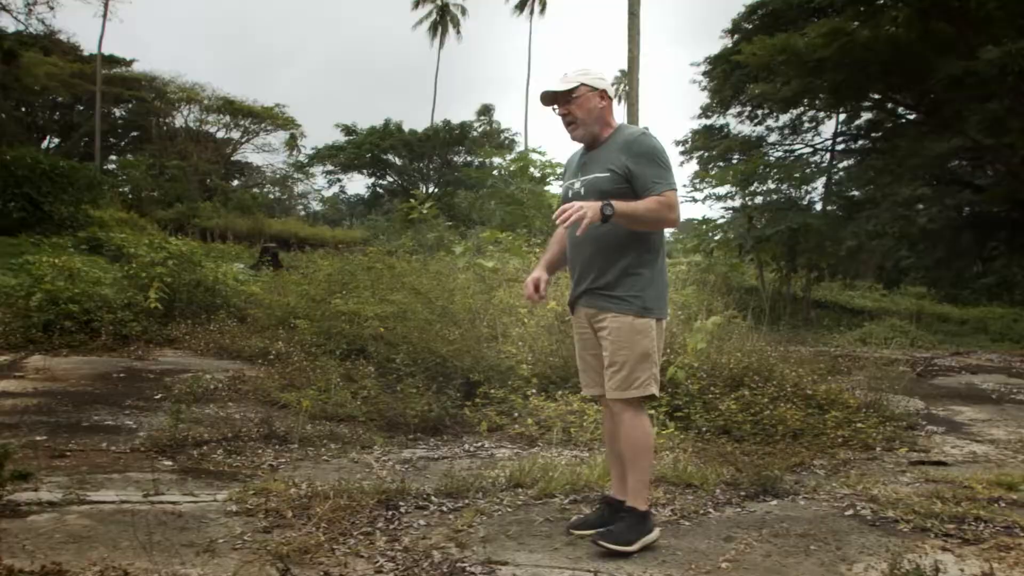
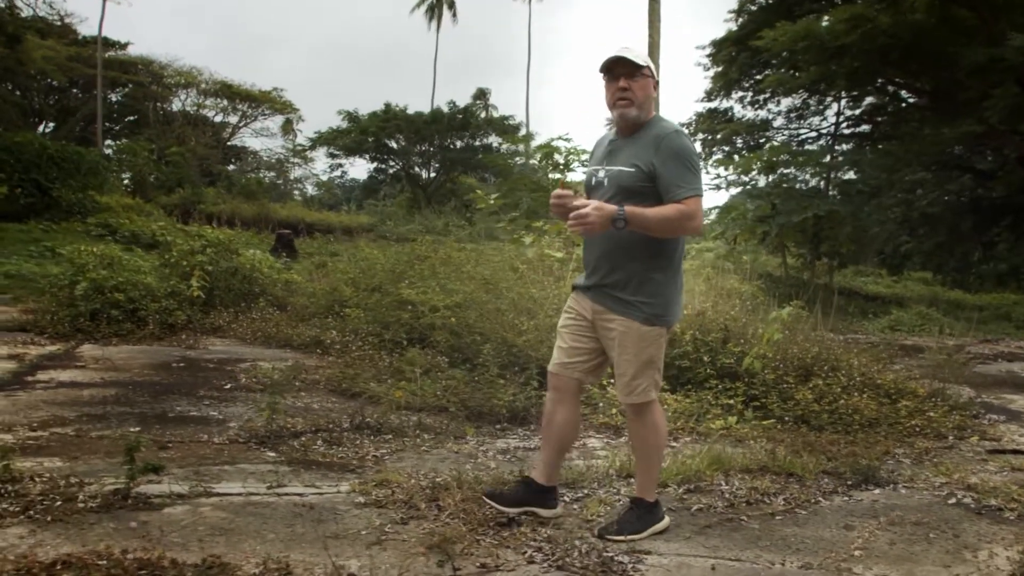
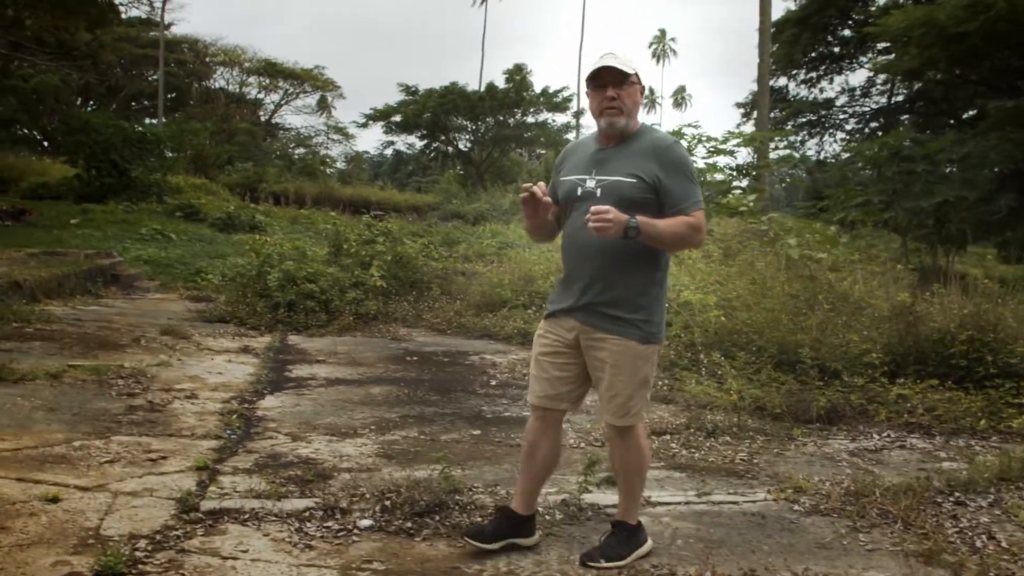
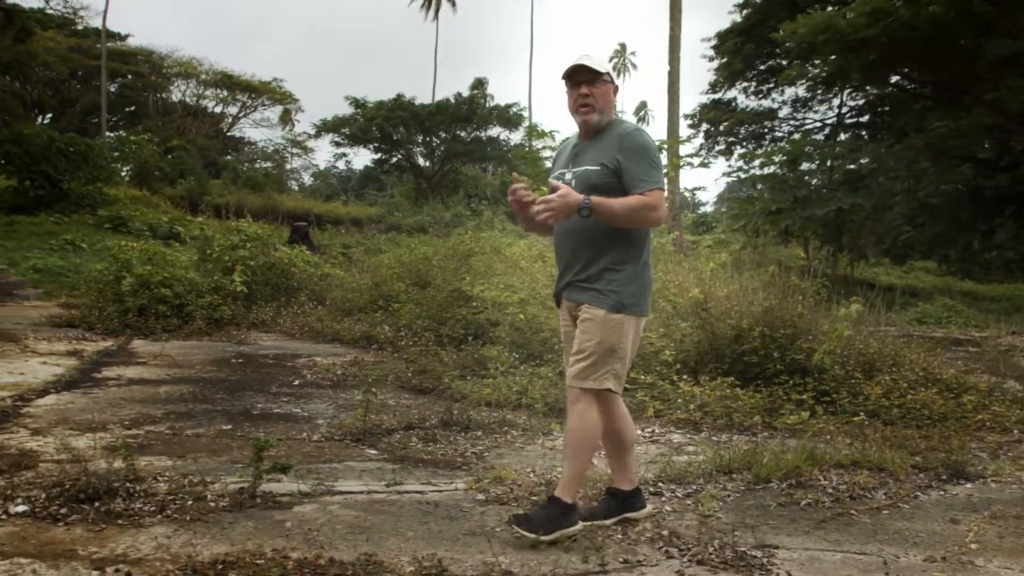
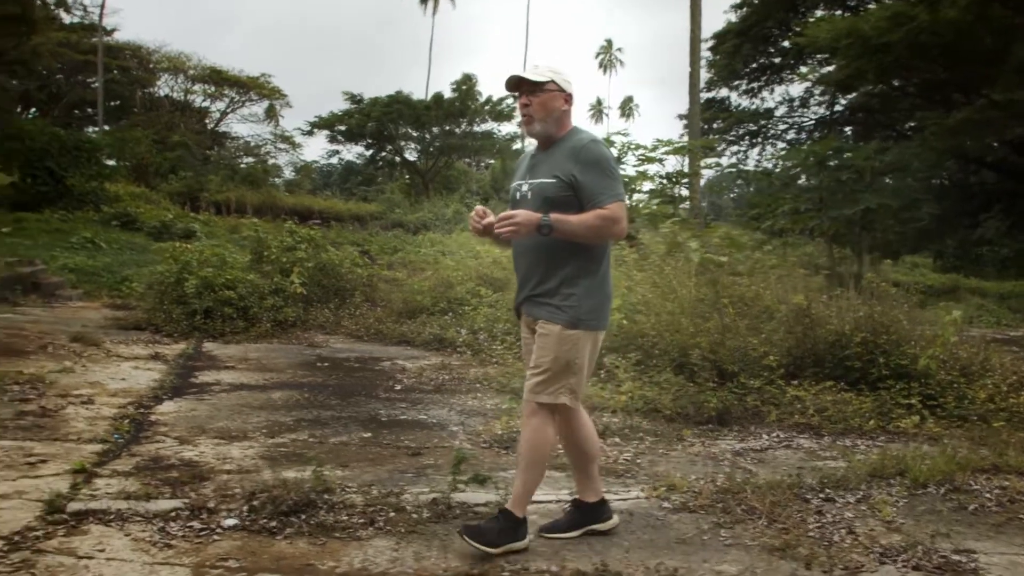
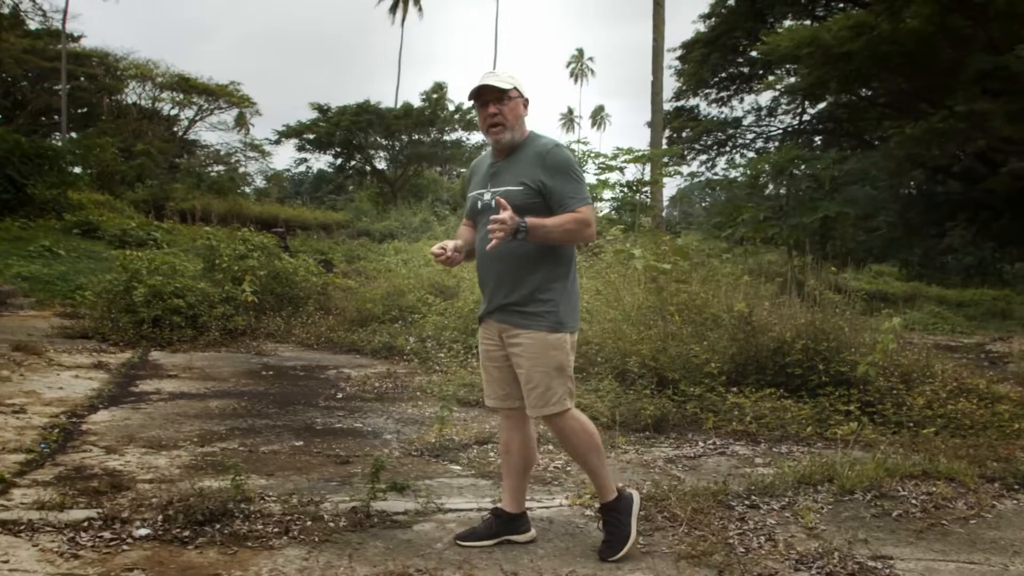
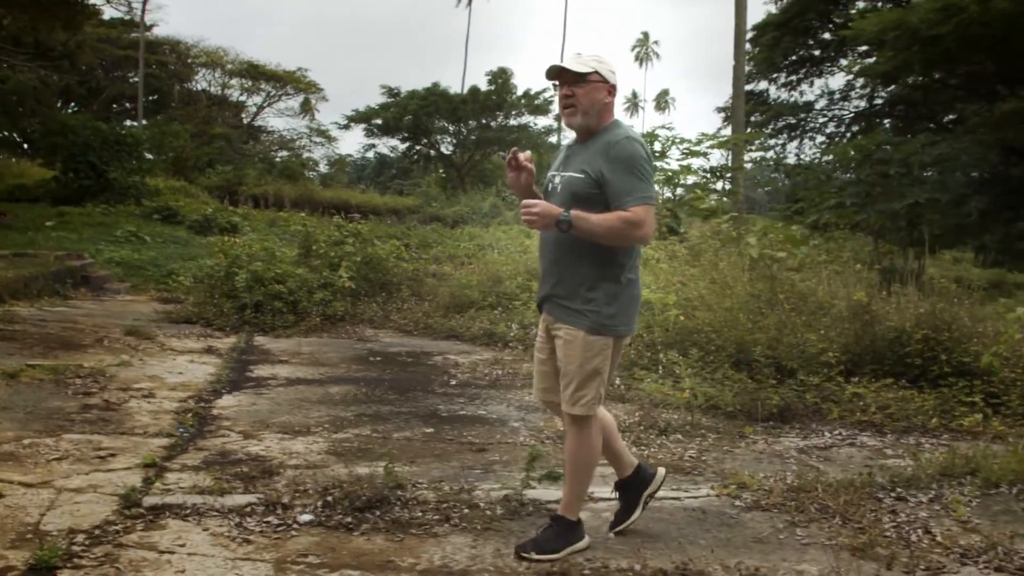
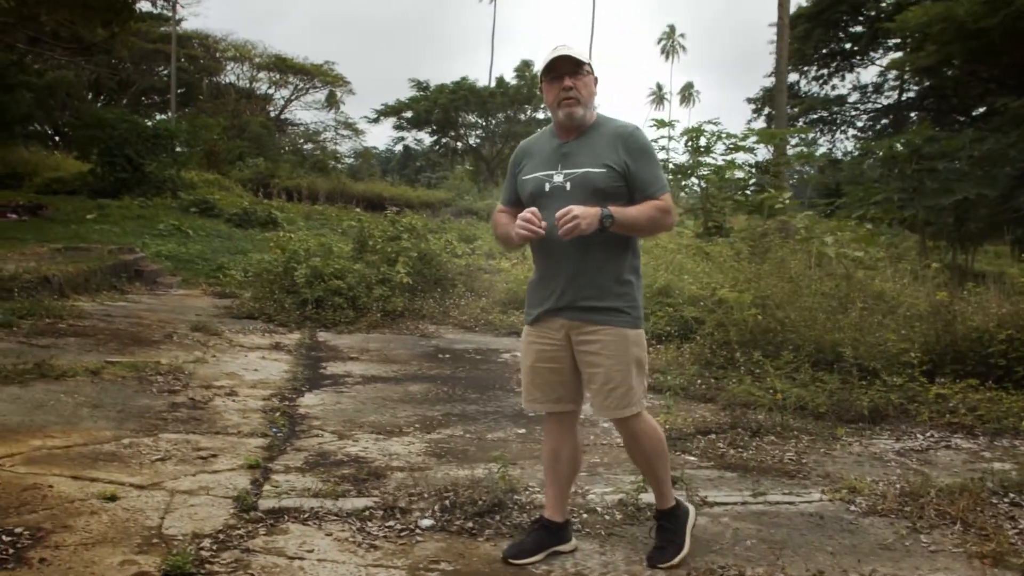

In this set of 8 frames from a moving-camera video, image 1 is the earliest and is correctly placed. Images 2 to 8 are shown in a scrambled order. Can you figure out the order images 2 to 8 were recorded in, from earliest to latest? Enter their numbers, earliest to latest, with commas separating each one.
2, 4, 6, 5, 7, 3, 8
